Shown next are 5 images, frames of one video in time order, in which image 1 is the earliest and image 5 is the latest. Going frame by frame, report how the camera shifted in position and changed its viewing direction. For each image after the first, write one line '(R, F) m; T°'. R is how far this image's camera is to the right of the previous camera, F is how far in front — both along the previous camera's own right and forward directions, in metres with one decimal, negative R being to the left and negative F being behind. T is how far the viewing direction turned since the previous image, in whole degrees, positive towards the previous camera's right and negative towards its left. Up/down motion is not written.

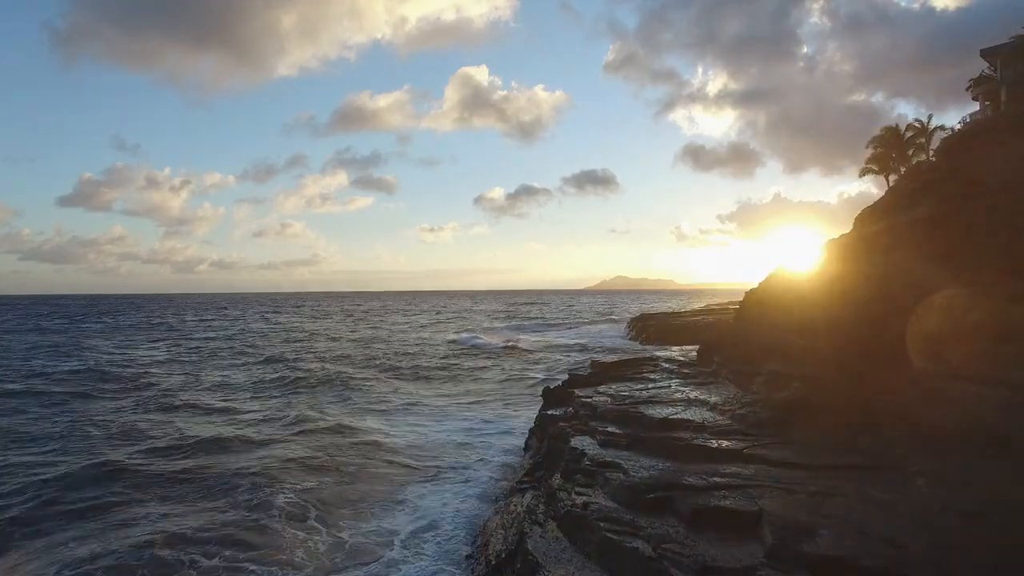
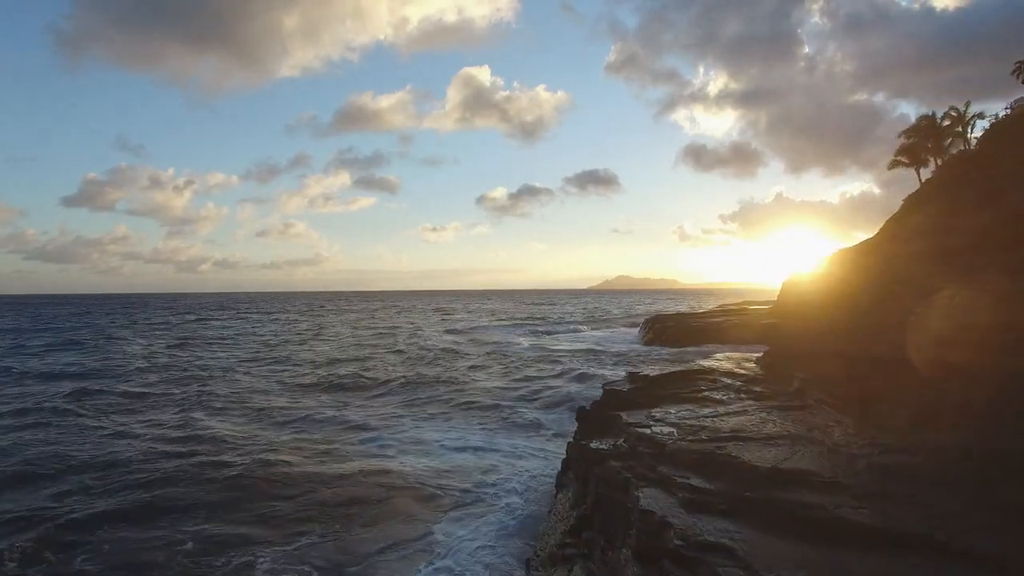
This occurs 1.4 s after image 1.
(-1.1, -0.4) m; 0°
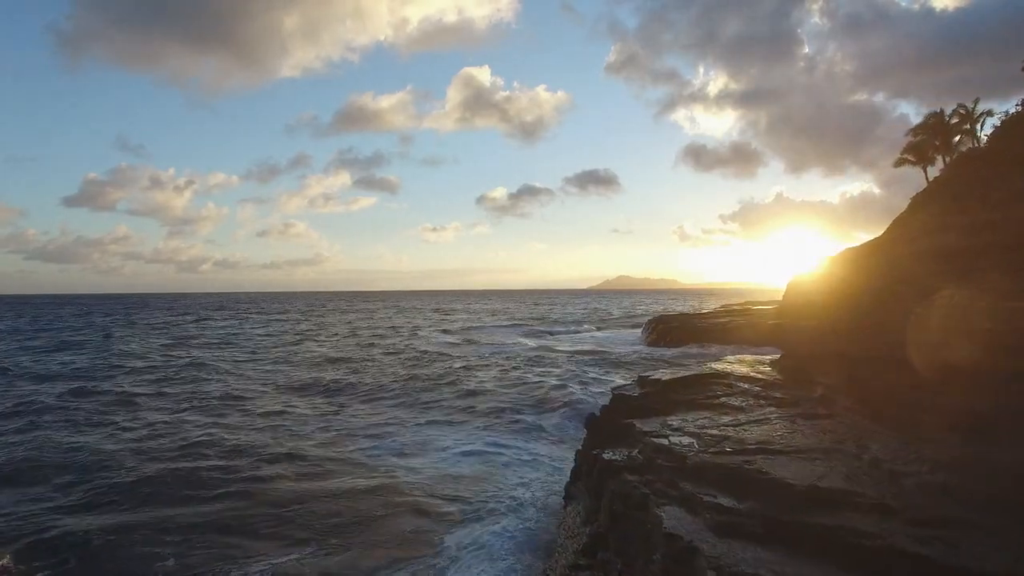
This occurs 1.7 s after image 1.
(-0.4, -0.4) m; 0°
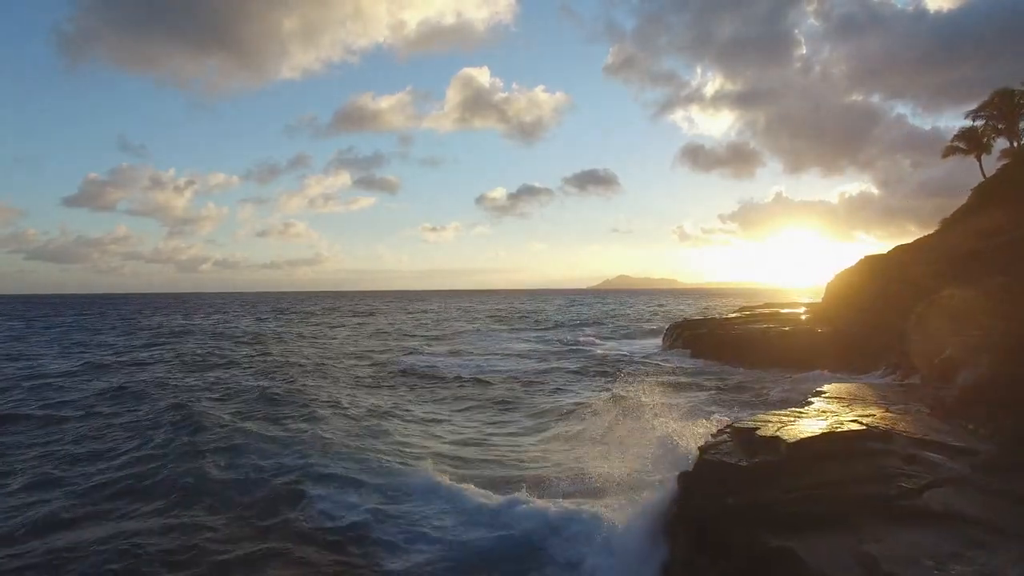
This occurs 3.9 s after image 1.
(+0.6, -0.7) m; 0°
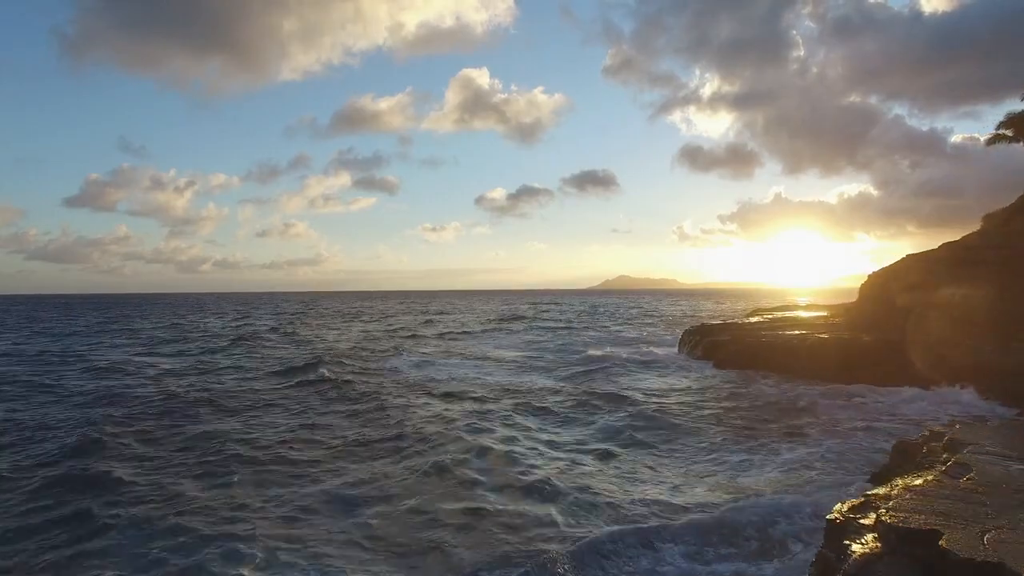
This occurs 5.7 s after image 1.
(+0.6, -0.8) m; 0°
